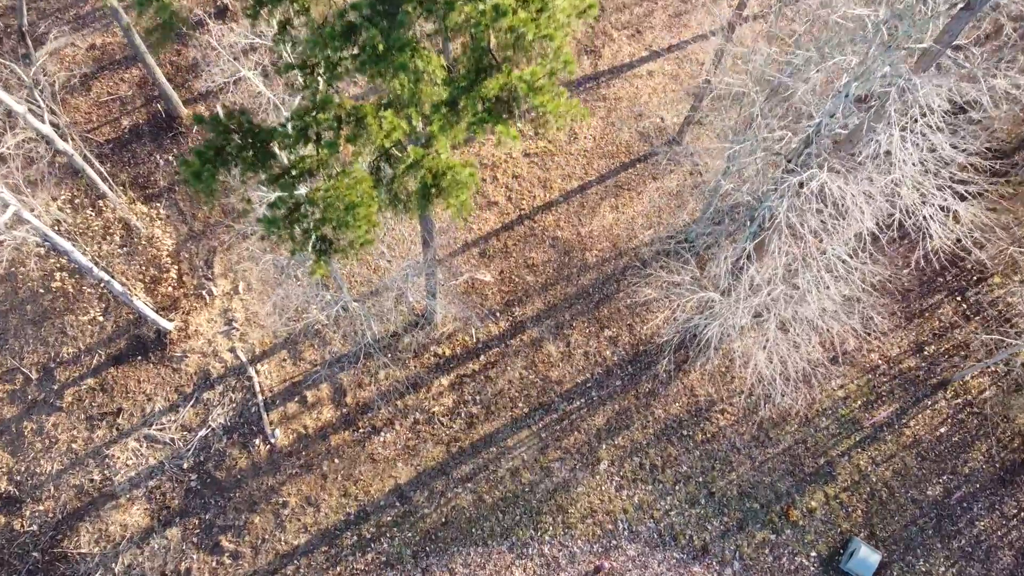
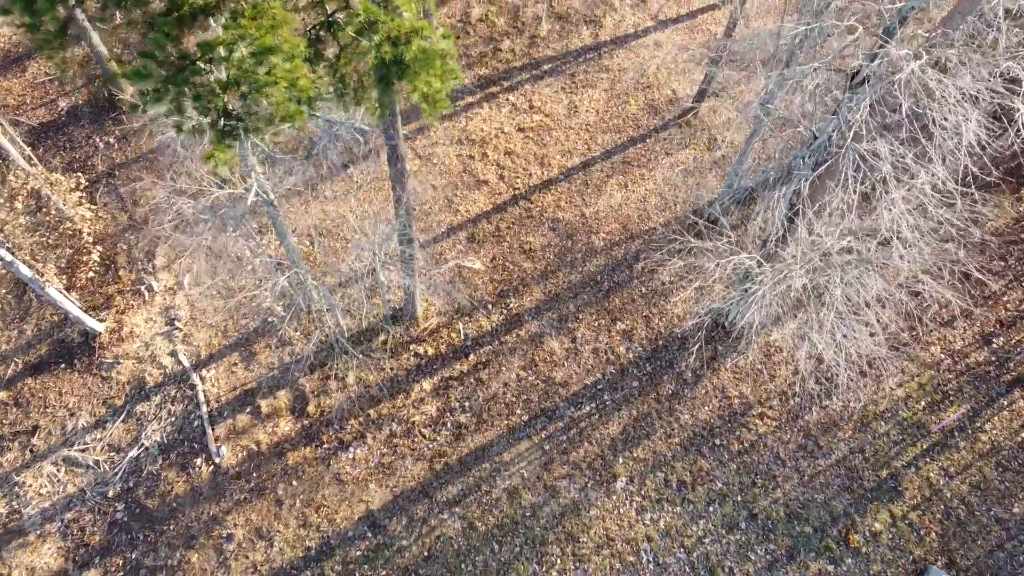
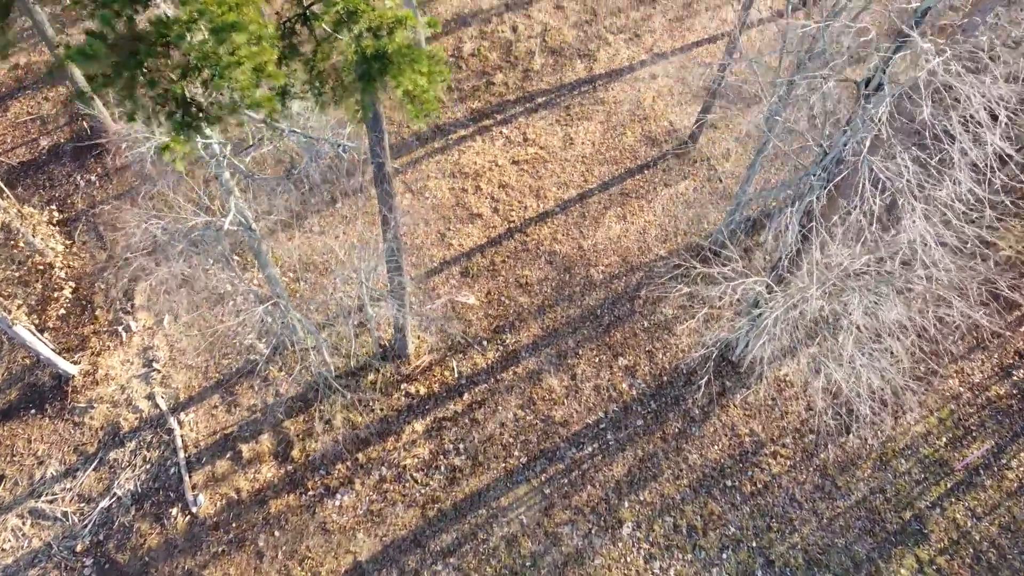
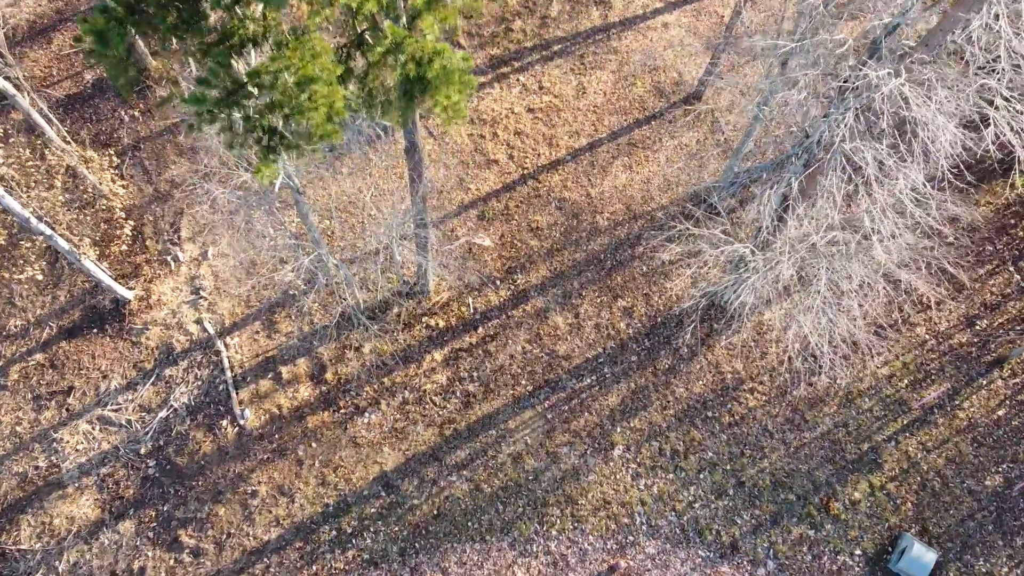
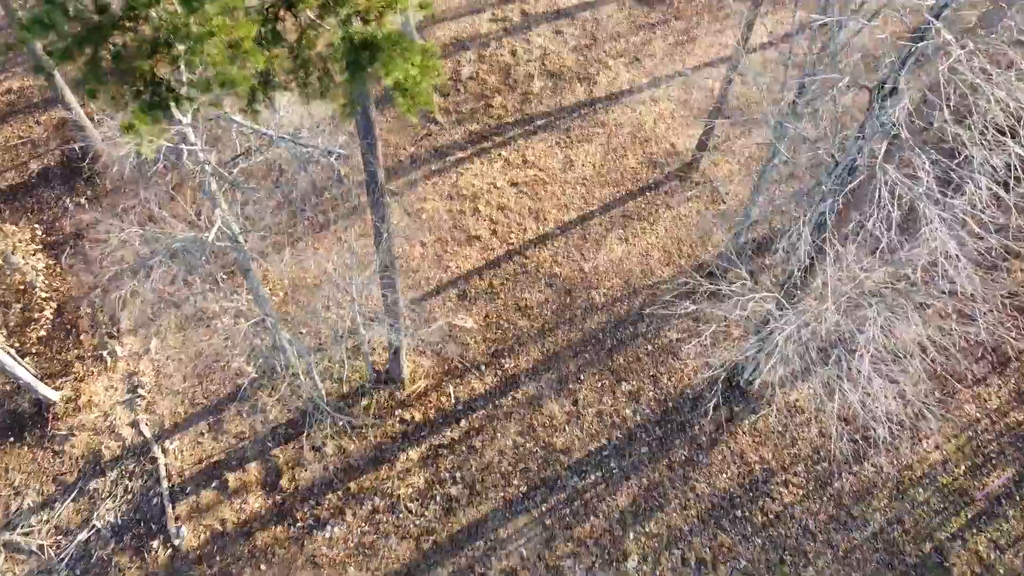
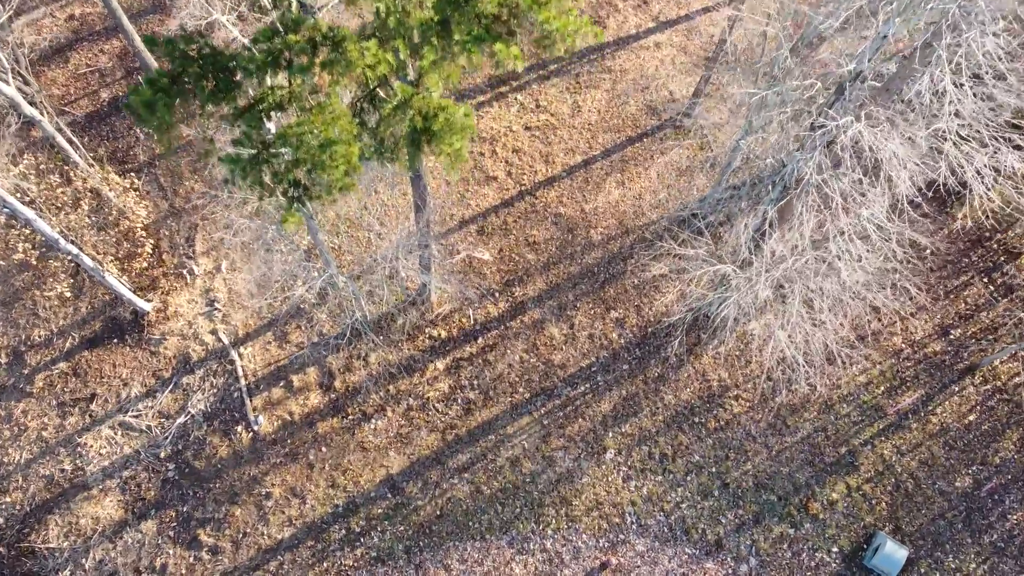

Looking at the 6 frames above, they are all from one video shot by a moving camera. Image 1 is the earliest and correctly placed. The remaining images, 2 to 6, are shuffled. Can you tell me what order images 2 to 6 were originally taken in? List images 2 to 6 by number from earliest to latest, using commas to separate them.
6, 4, 2, 3, 5
